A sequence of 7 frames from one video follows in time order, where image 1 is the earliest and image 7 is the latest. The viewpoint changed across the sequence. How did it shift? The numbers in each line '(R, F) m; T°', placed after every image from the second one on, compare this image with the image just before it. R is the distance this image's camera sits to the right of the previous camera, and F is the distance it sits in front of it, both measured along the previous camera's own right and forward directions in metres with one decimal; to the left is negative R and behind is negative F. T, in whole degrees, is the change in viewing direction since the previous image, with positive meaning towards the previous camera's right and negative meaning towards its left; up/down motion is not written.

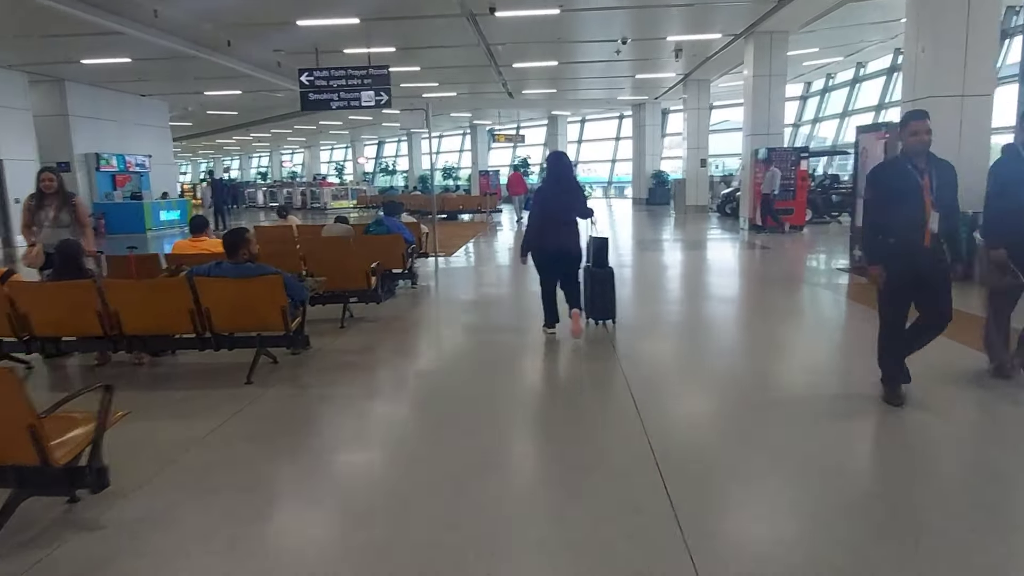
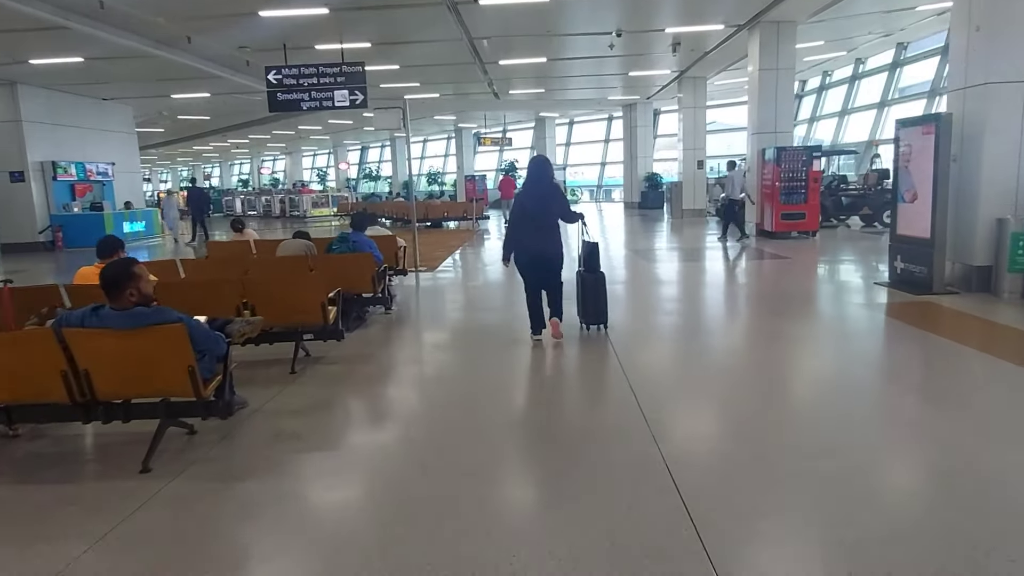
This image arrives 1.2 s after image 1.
(0.0, +1.0) m; +1°
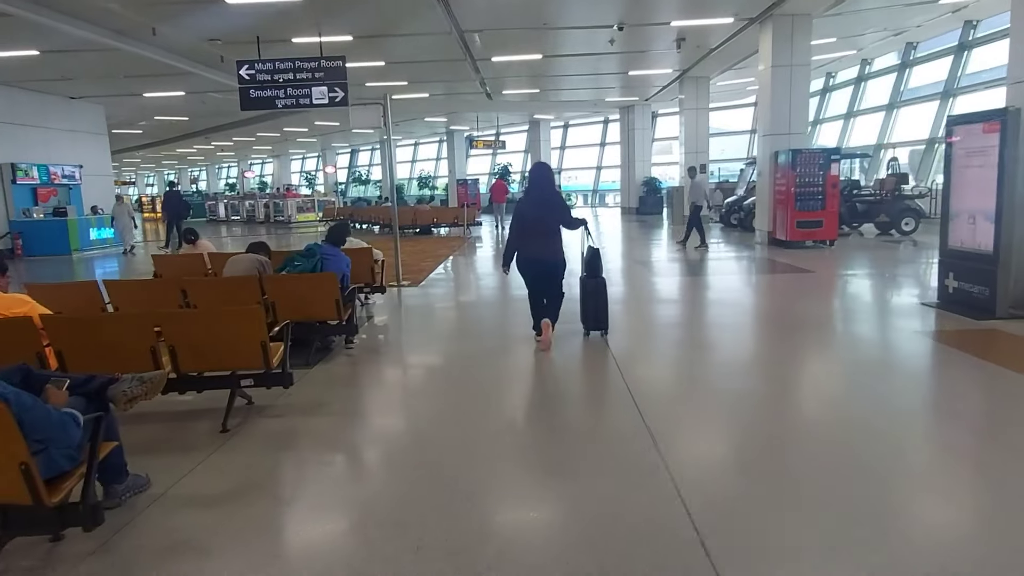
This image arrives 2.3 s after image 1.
(0.0, +0.9) m; +1°
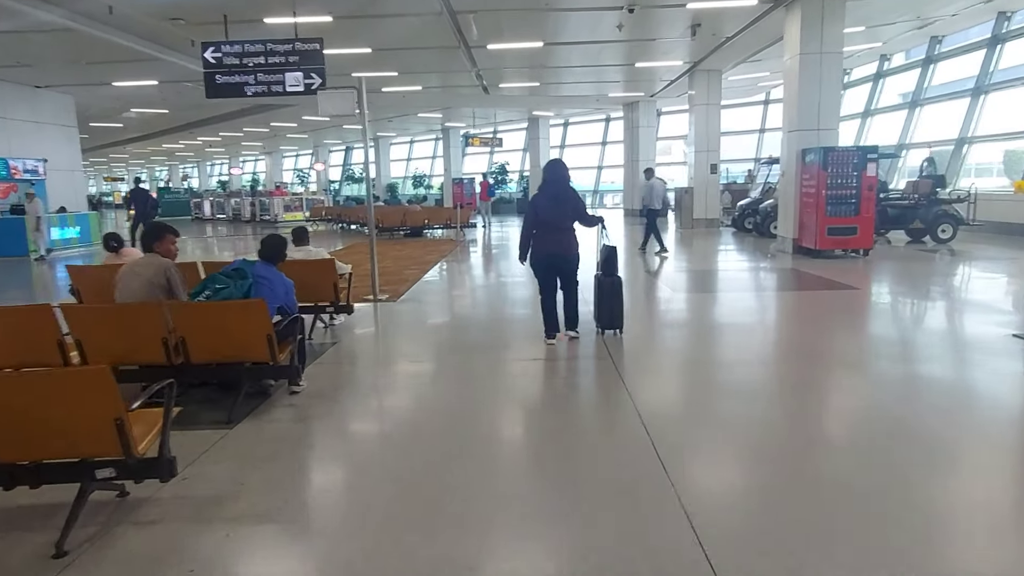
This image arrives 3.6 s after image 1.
(0.0, +1.1) m; 0°
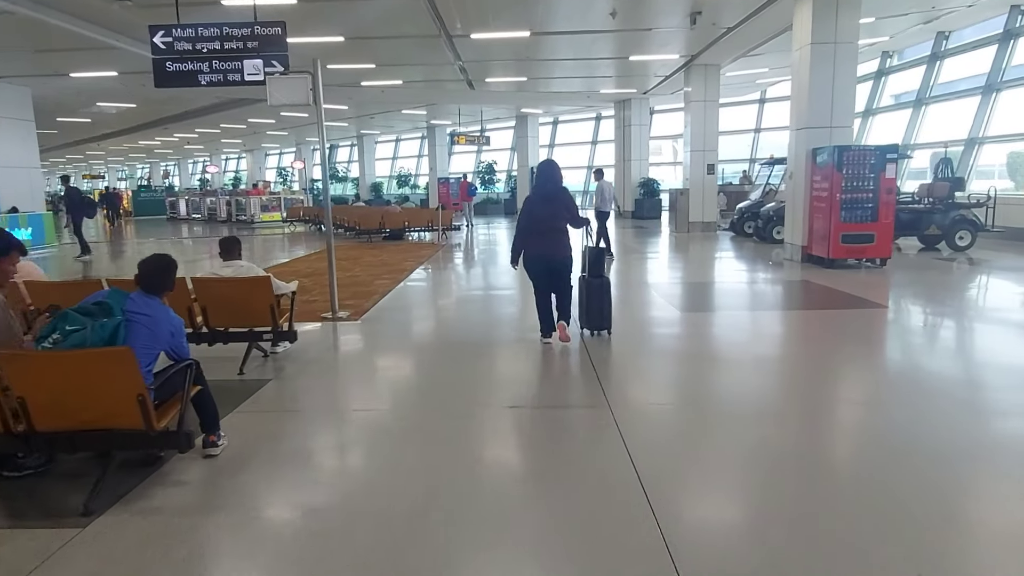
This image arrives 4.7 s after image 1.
(+0.1, +0.9) m; +1°
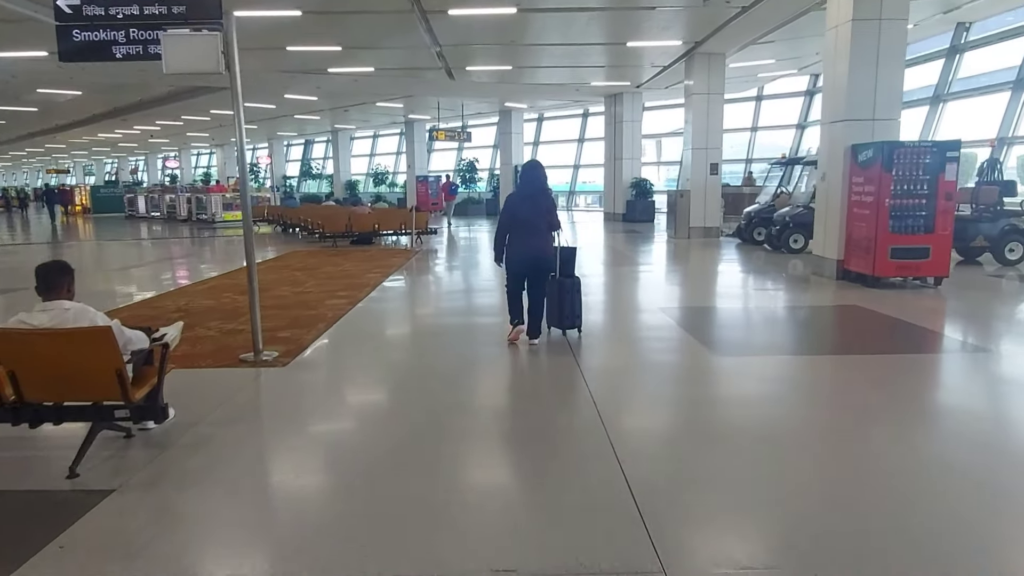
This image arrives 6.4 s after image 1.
(0.0, +1.5) m; +1°
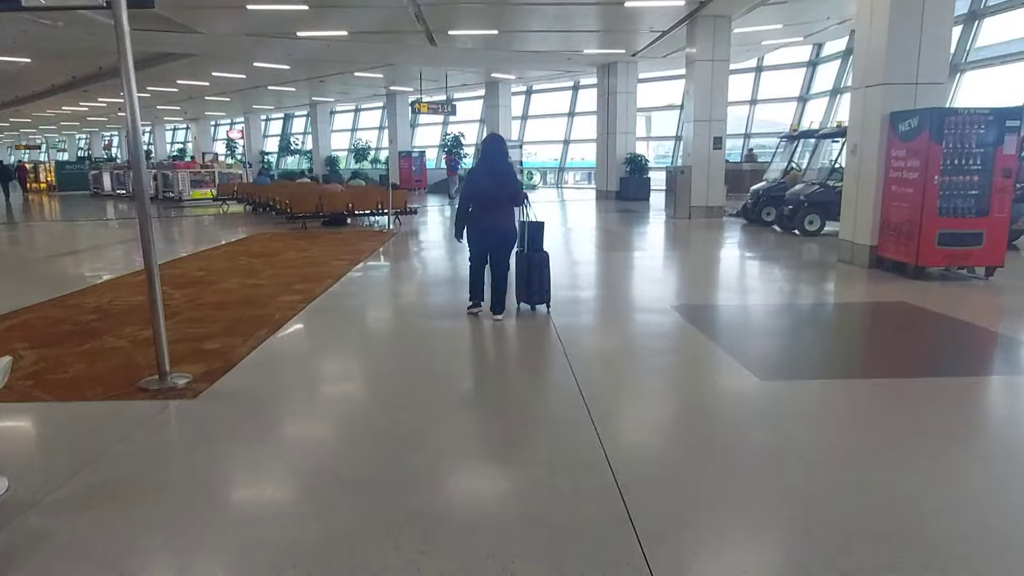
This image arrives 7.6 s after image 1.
(0.0, +1.0) m; +1°
